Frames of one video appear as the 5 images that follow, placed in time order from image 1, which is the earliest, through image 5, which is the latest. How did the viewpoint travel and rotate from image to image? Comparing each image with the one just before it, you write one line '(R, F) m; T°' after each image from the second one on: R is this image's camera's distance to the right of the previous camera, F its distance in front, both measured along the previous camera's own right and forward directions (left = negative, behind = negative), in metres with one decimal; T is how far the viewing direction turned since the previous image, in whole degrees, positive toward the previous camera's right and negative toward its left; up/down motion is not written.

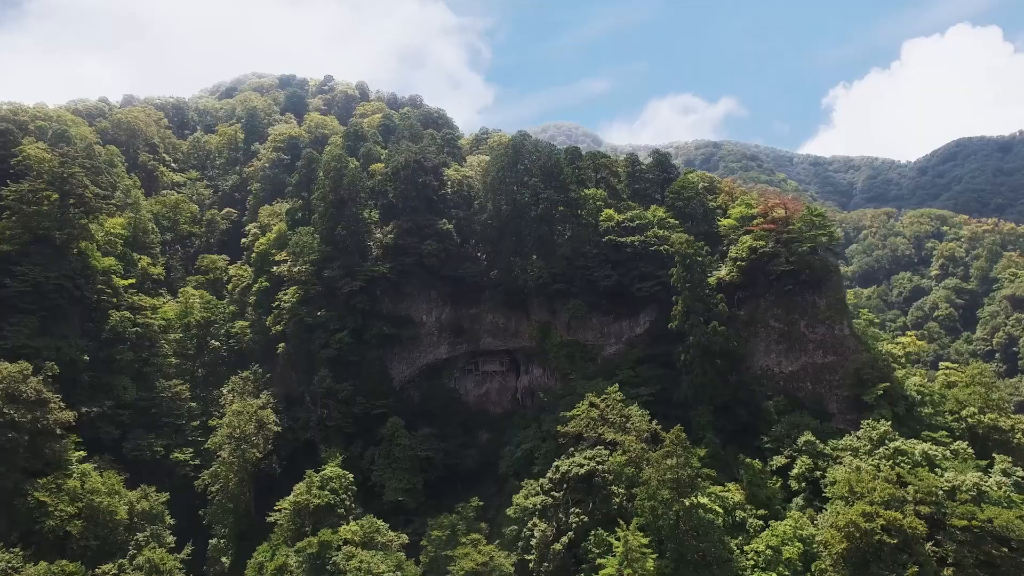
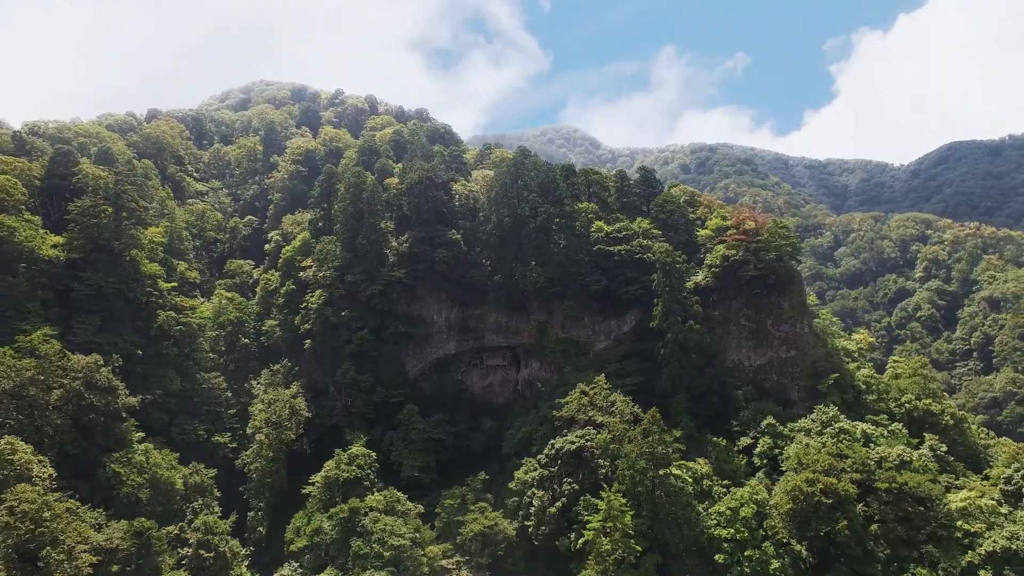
(-0.1, -3.7) m; 0°
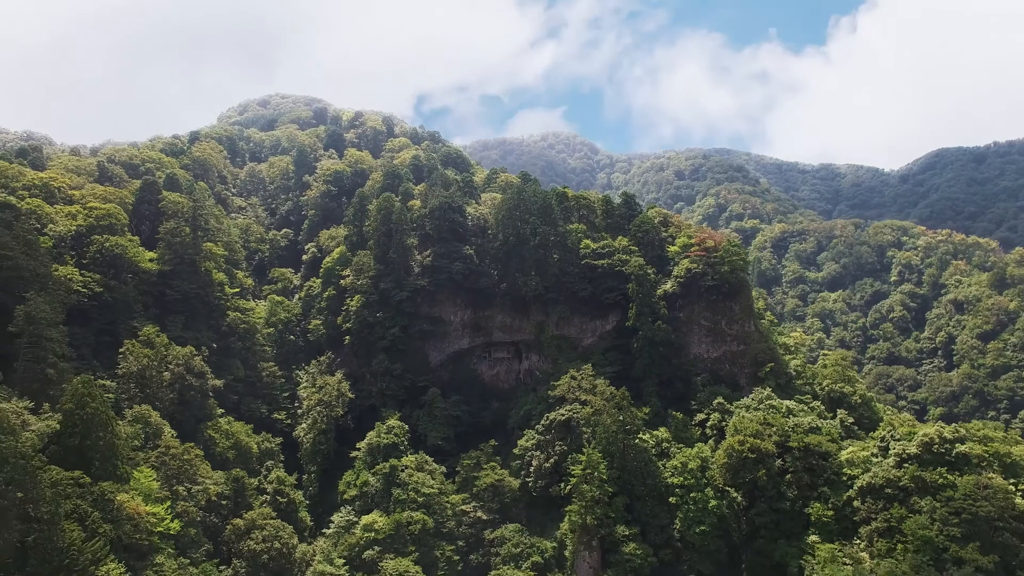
(-0.2, -7.3) m; 0°
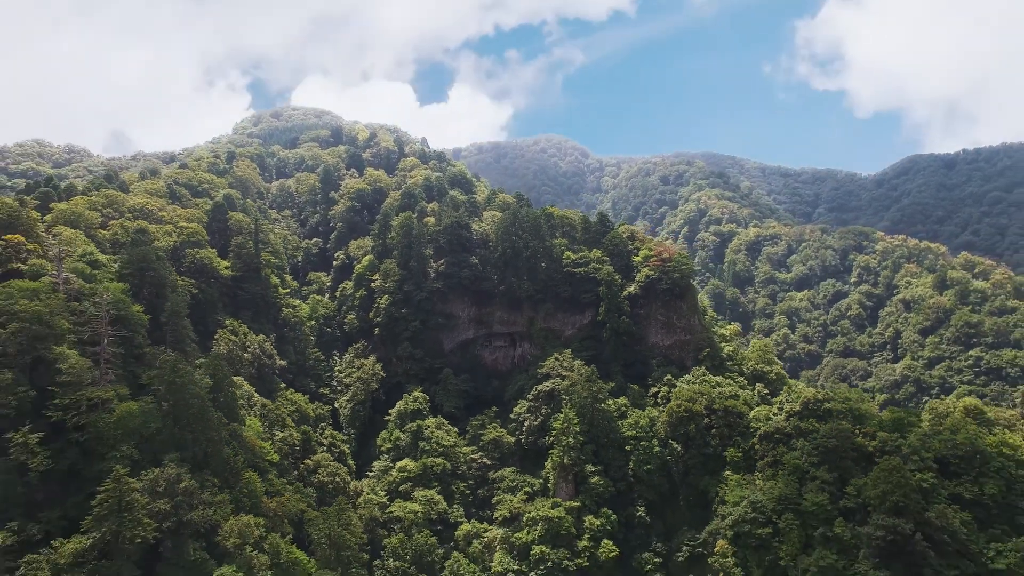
(-0.3, -10.3) m; +1°
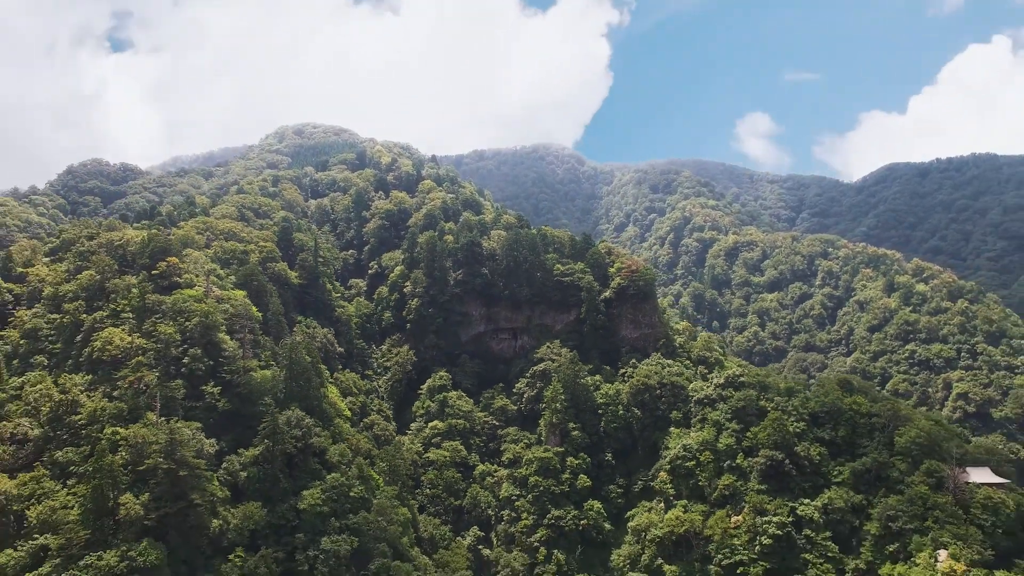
(-0.3, -14.0) m; 0°
